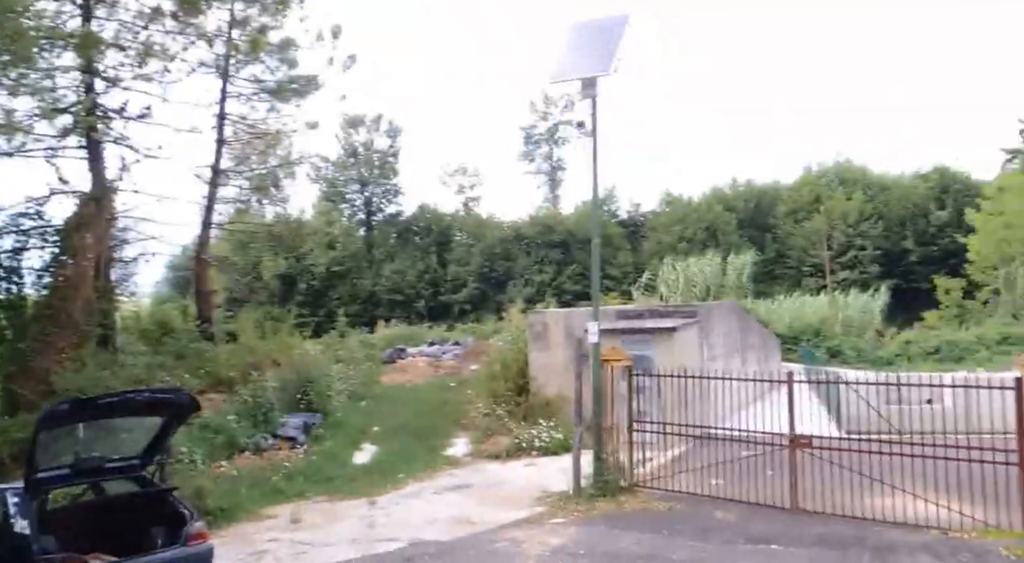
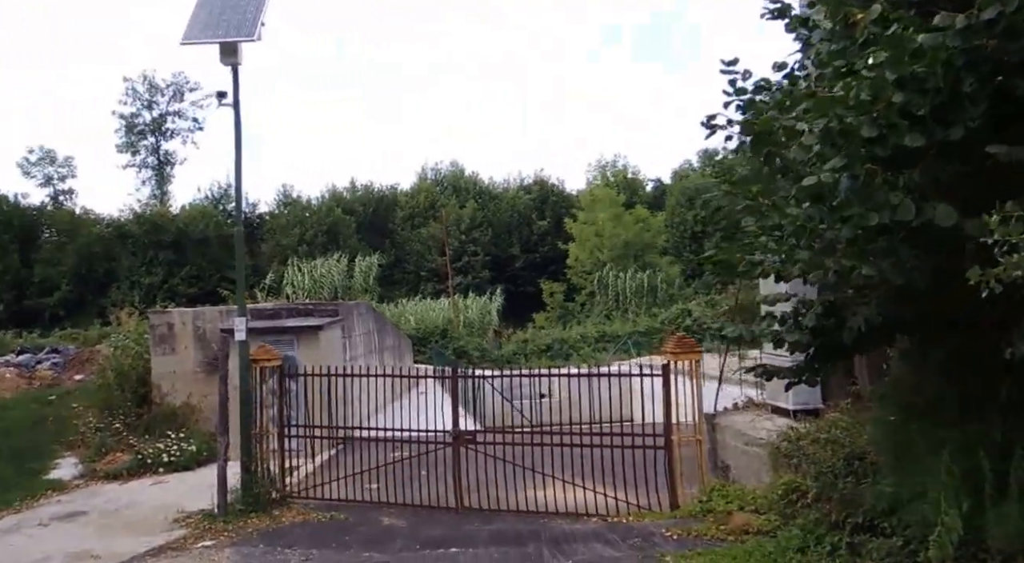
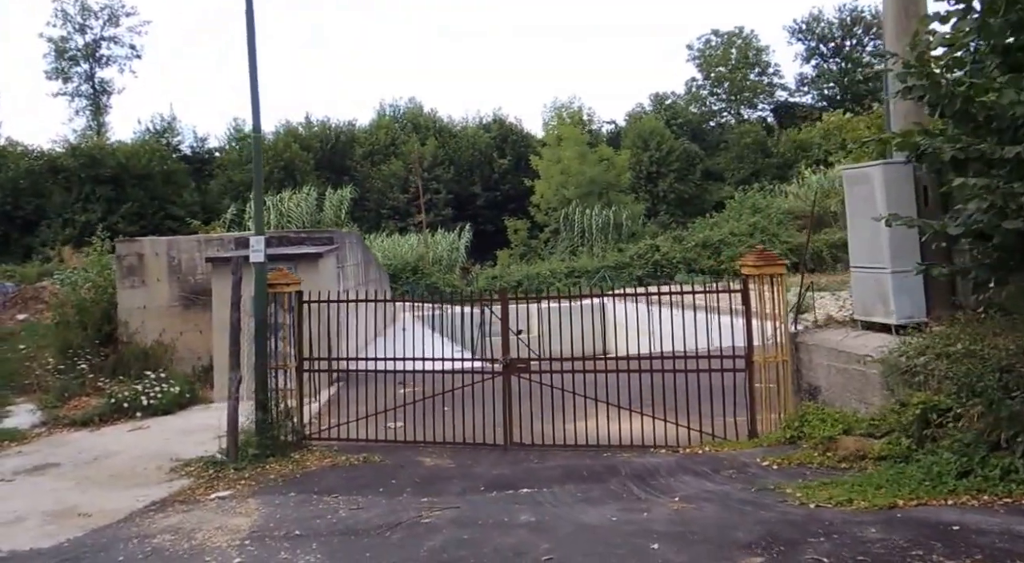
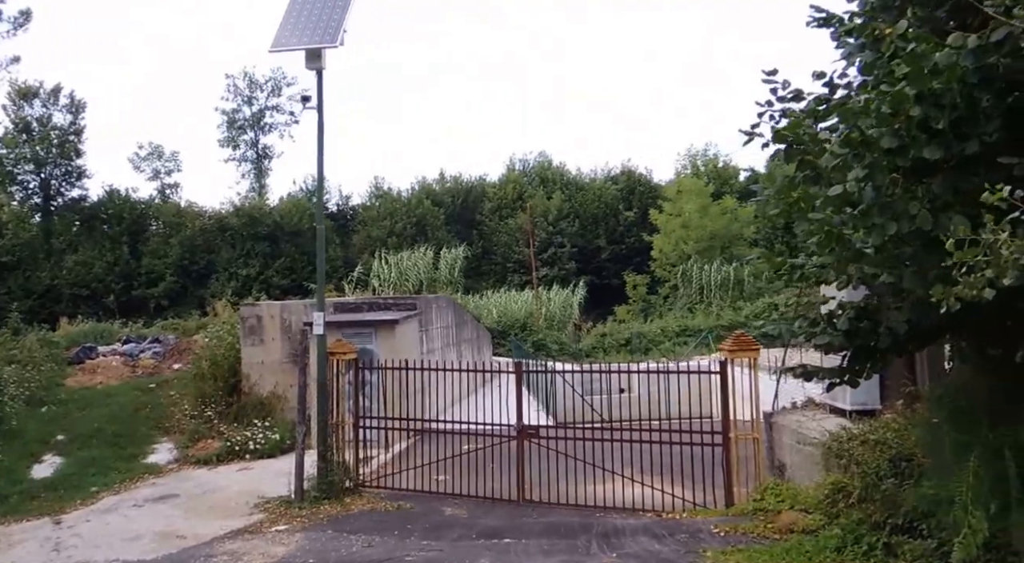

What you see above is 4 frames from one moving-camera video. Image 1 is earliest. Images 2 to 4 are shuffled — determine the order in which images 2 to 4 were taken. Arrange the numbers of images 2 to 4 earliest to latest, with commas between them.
4, 2, 3
